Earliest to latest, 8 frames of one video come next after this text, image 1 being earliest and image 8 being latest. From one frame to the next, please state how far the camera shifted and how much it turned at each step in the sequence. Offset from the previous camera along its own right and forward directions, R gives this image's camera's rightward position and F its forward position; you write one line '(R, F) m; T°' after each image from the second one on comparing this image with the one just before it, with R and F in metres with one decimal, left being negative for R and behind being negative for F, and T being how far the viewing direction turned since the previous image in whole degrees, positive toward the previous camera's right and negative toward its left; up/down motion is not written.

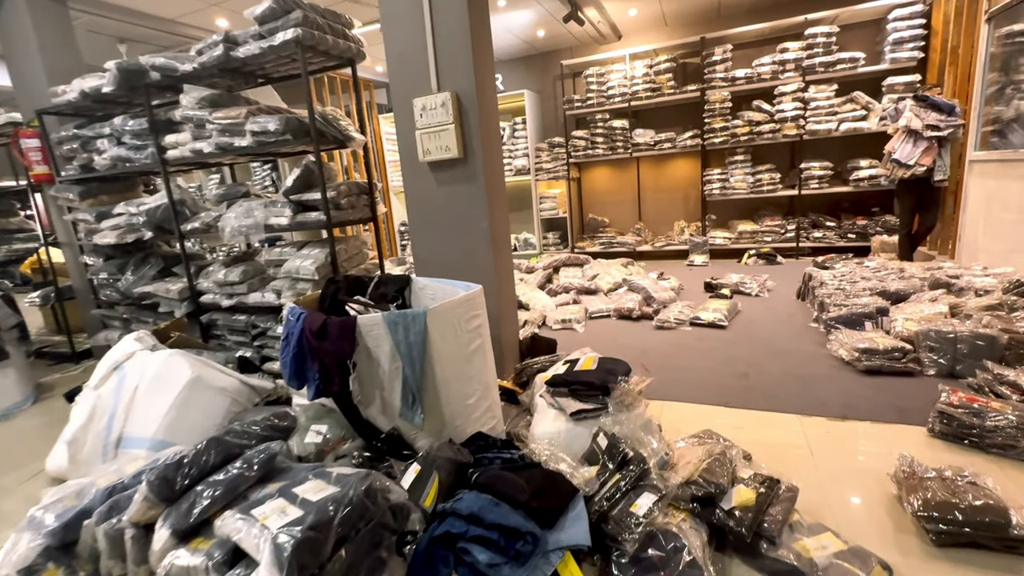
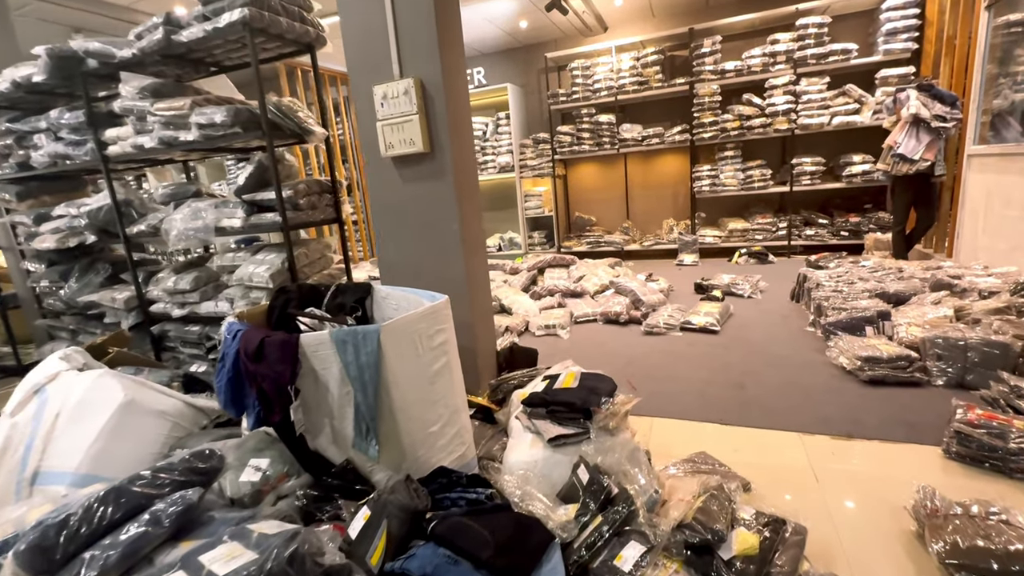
(+0.1, +0.2) m; +1°
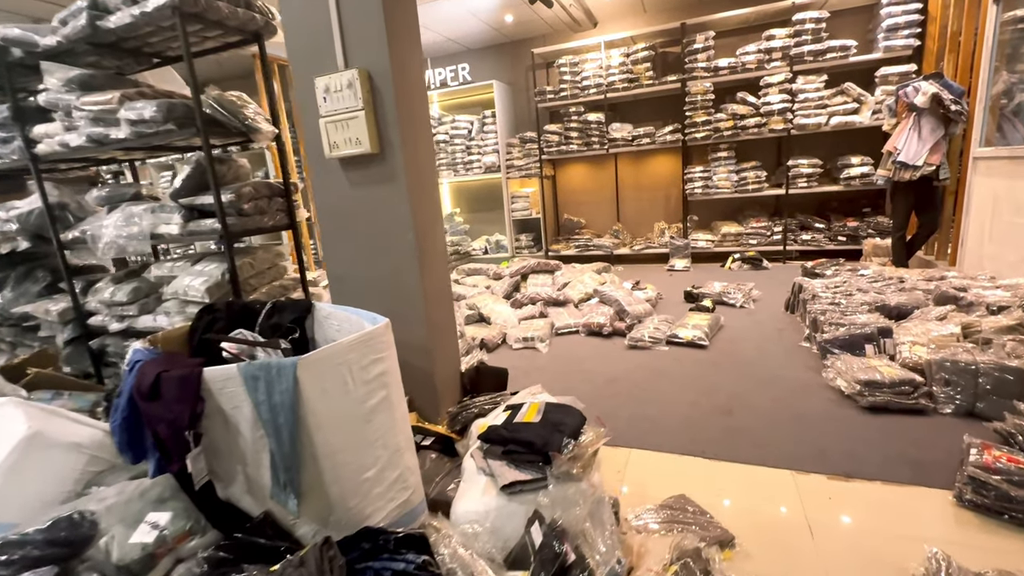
(+0.1, +0.2) m; 0°
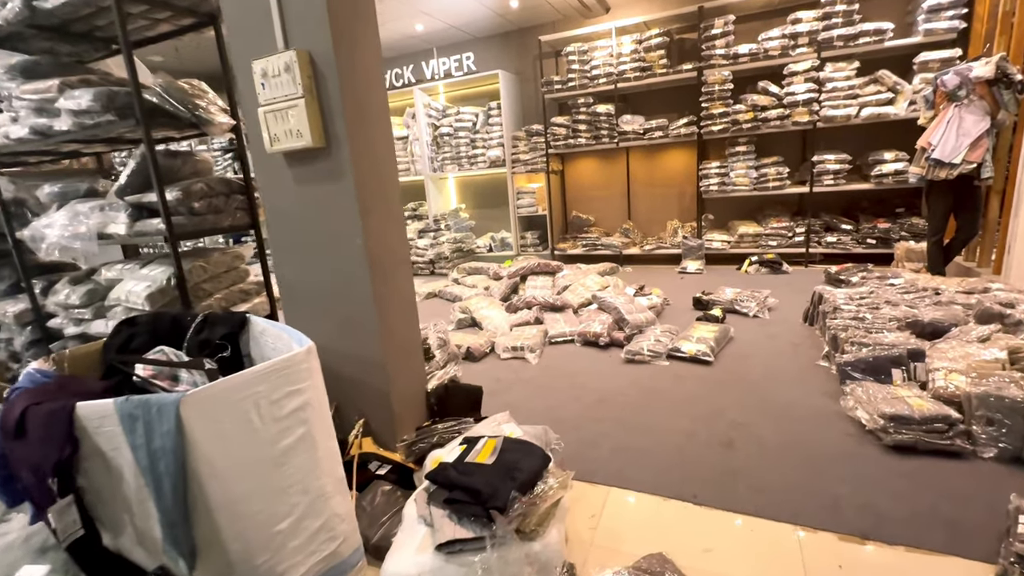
(+0.2, +0.2) m; -2°
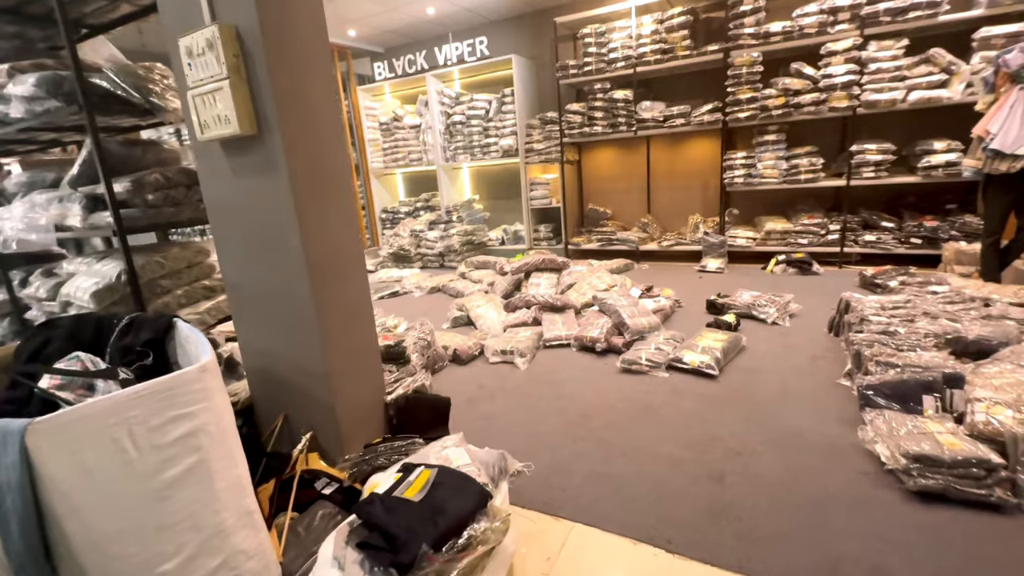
(+0.2, +0.2) m; -4°
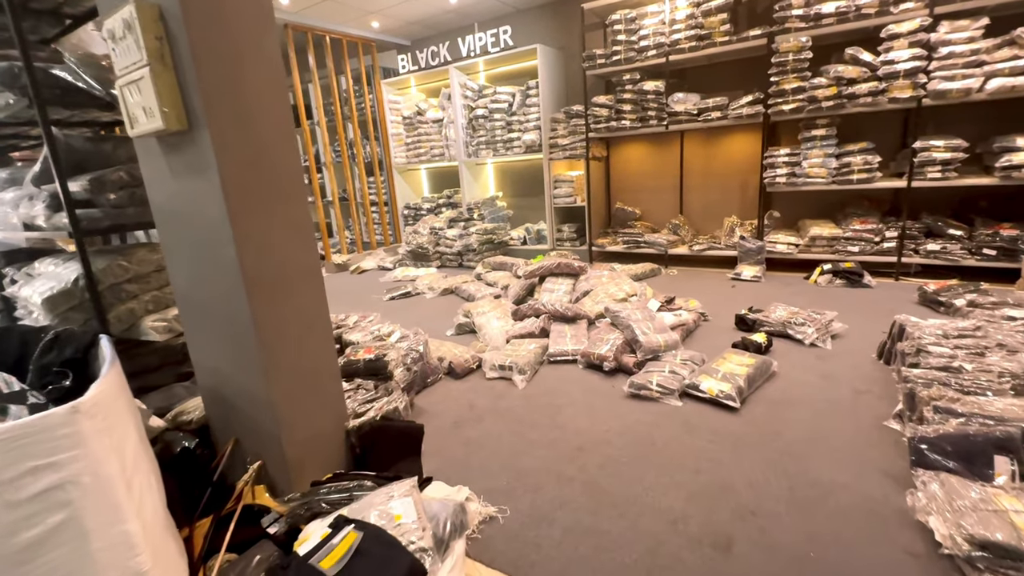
(+0.2, +0.2) m; -5°
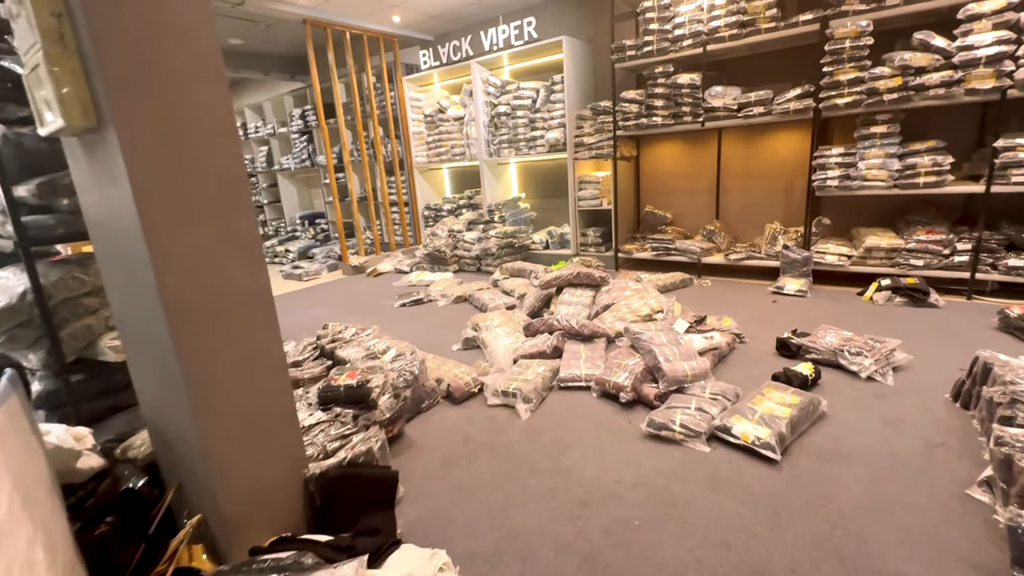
(+0.1, +0.3) m; -4°
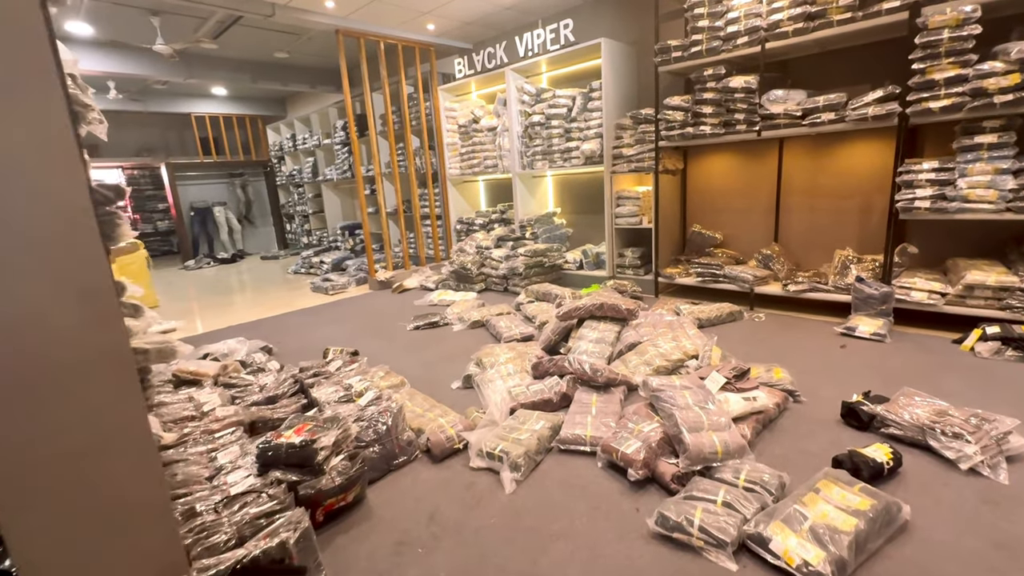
(+0.2, +0.4) m; -7°
